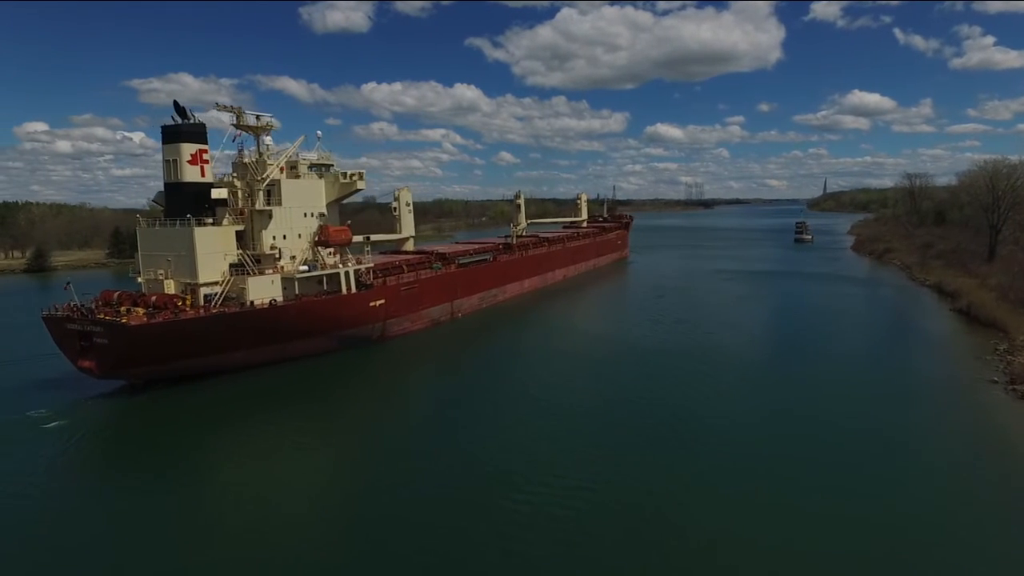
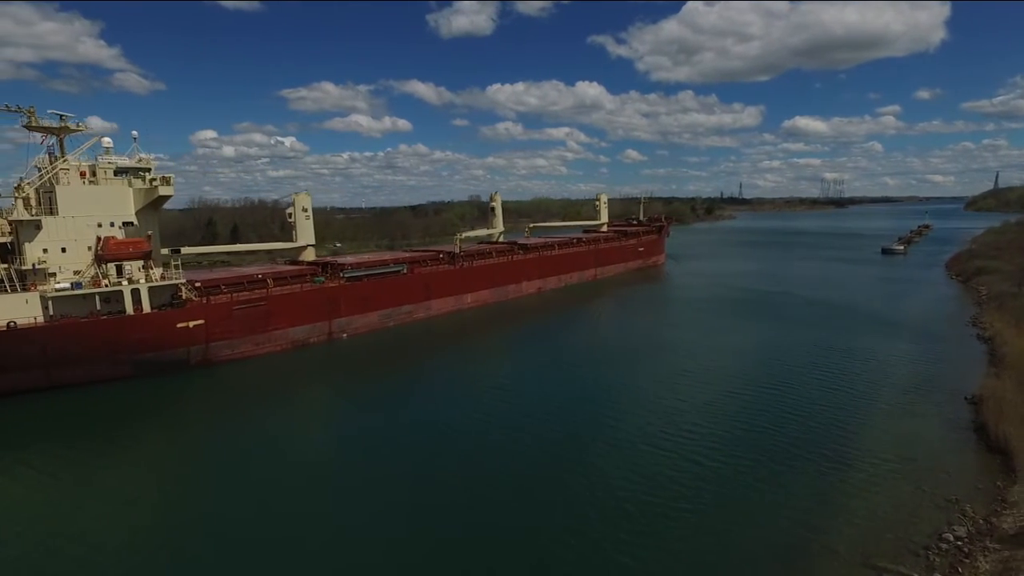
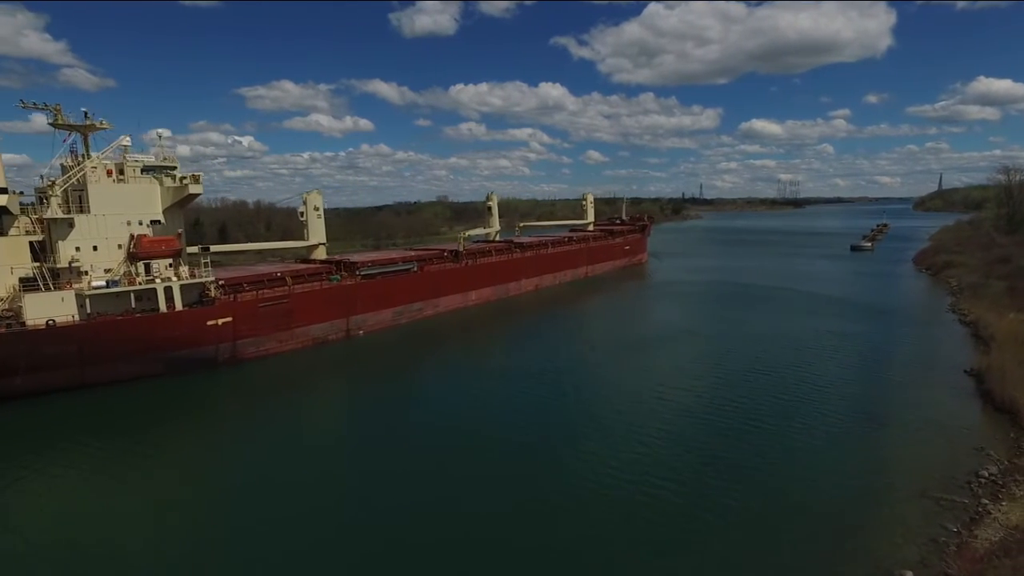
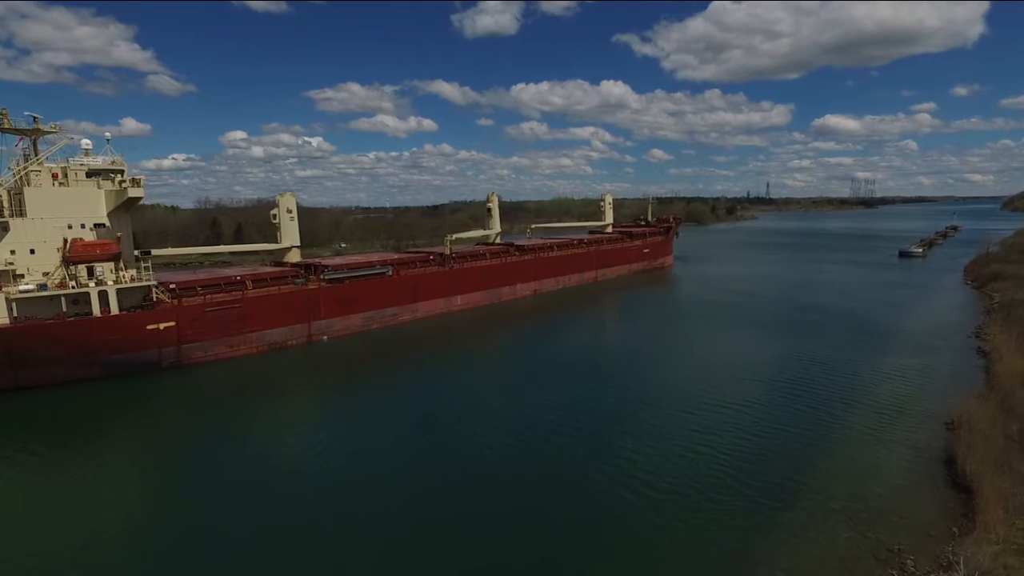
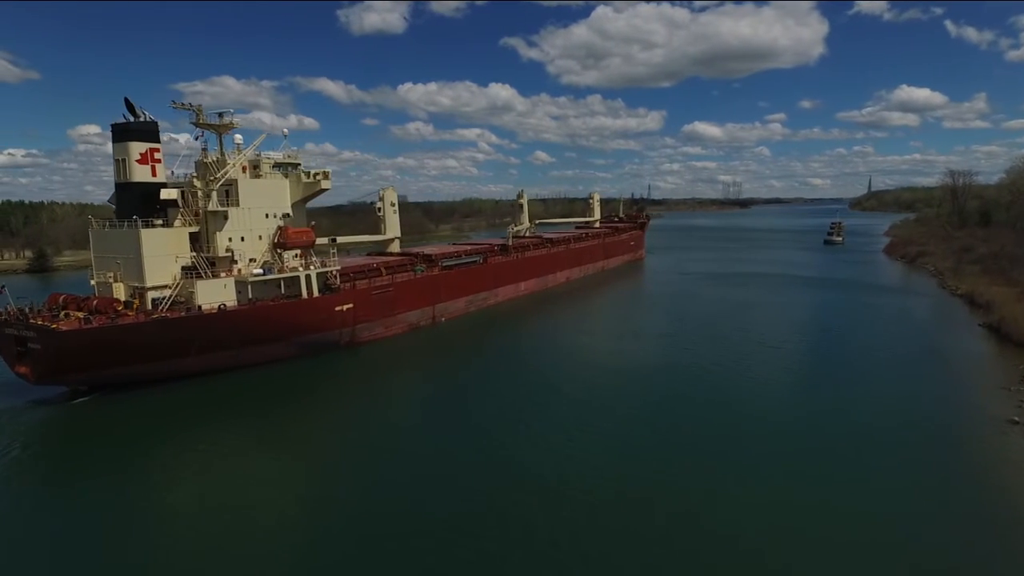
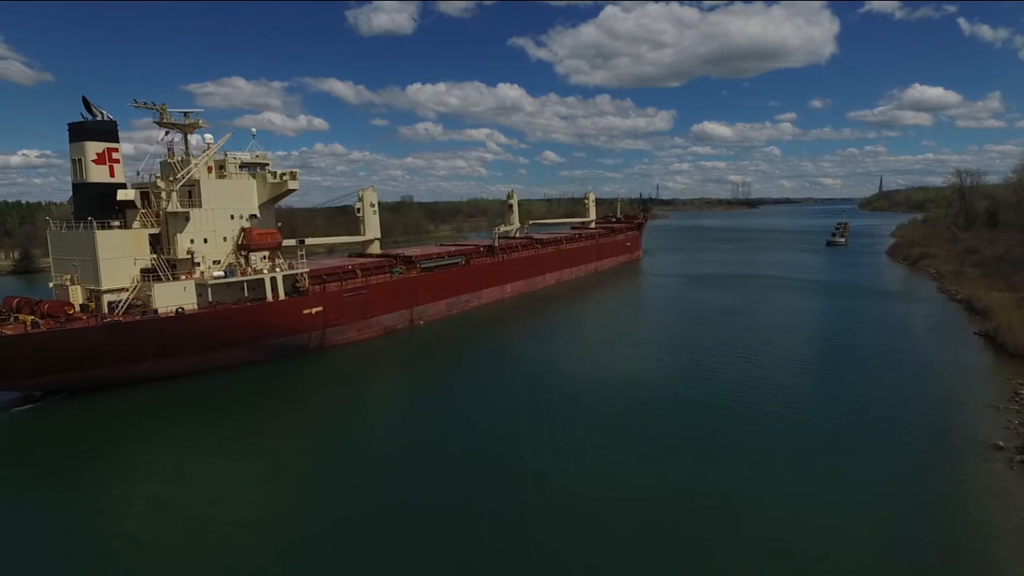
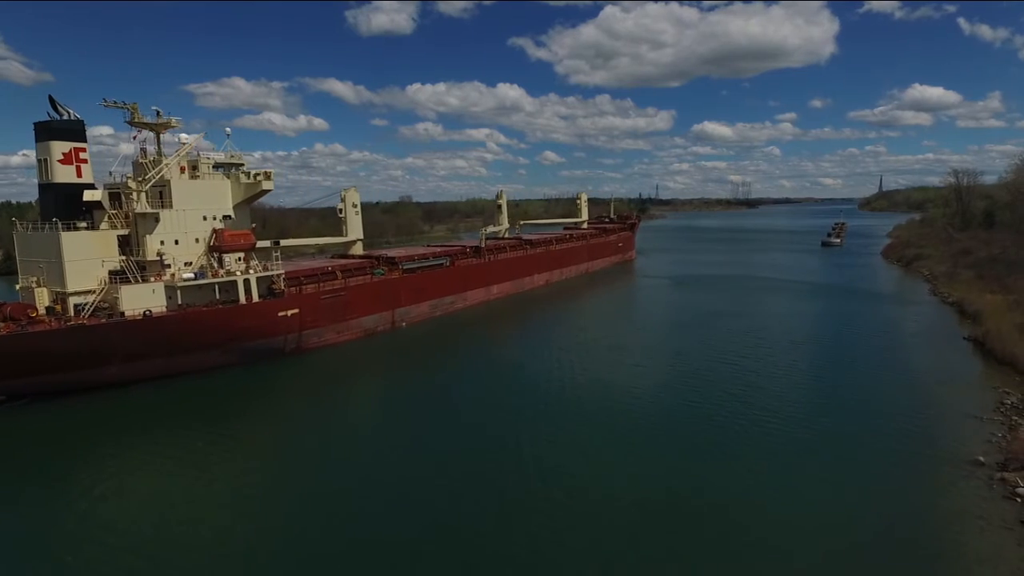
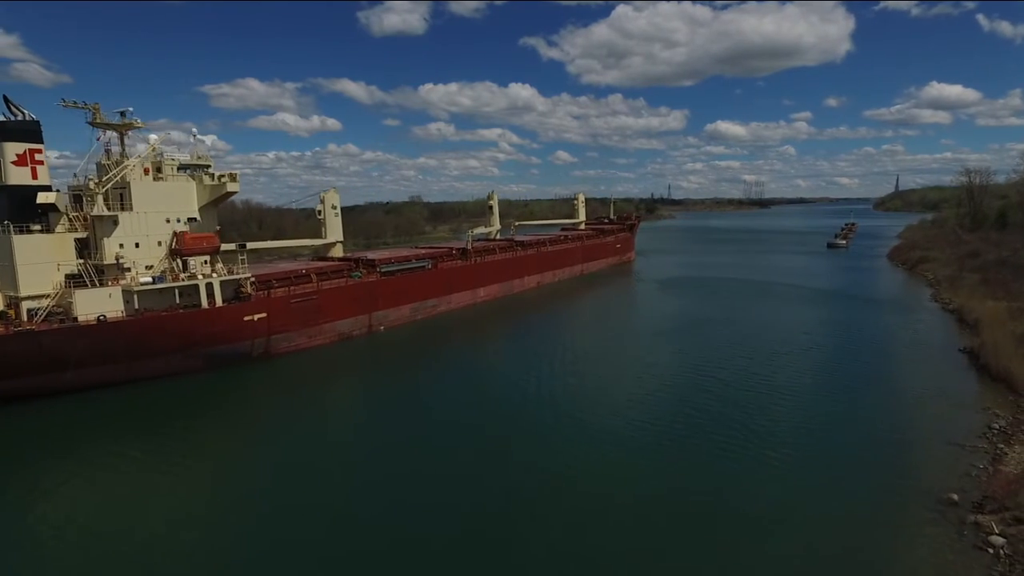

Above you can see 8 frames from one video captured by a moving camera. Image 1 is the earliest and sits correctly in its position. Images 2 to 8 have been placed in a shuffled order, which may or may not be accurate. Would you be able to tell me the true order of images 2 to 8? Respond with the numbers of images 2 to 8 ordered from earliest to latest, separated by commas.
5, 6, 7, 8, 3, 2, 4
